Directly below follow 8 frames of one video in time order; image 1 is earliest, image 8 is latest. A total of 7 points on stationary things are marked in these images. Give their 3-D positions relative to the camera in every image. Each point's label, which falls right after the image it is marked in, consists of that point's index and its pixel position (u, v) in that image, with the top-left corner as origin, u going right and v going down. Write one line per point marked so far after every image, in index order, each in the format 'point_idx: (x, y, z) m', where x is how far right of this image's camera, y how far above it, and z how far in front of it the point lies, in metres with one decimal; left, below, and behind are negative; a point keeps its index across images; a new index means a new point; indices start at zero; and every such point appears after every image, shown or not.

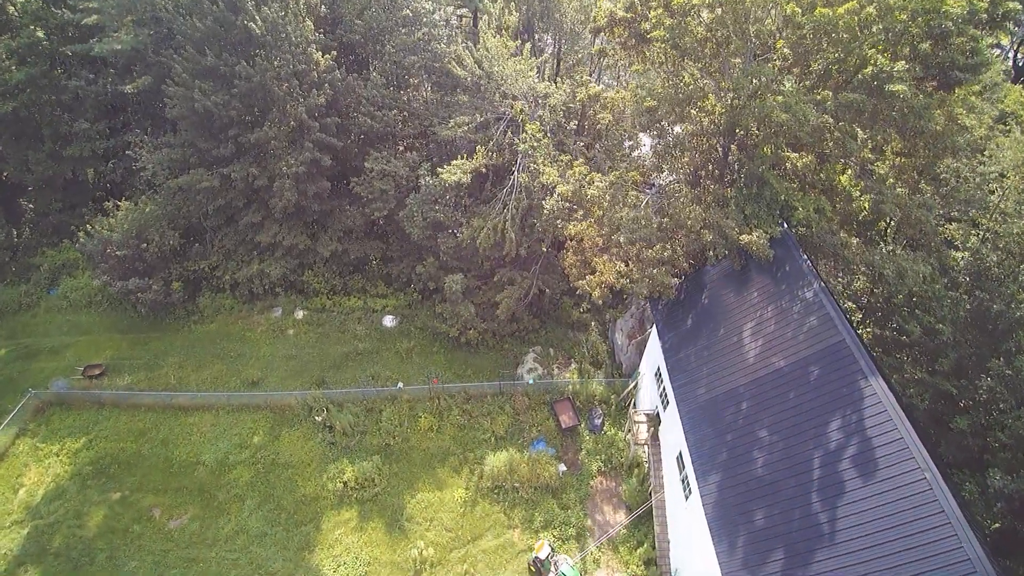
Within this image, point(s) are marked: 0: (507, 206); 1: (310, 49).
0: (-0.2, +2.9, +19.3) m
1: (-7.0, +8.2, +18.8) m
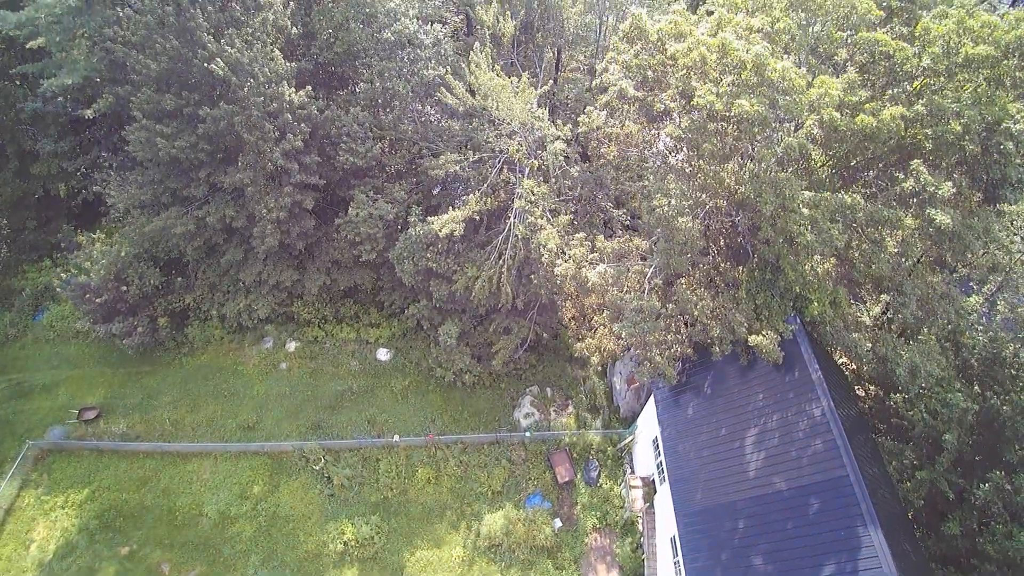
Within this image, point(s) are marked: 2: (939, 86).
0: (-0.3, +1.1, +18.2) m
1: (-7.2, +6.2, +16.8) m
2: (+9.0, +4.2, +11.3) m
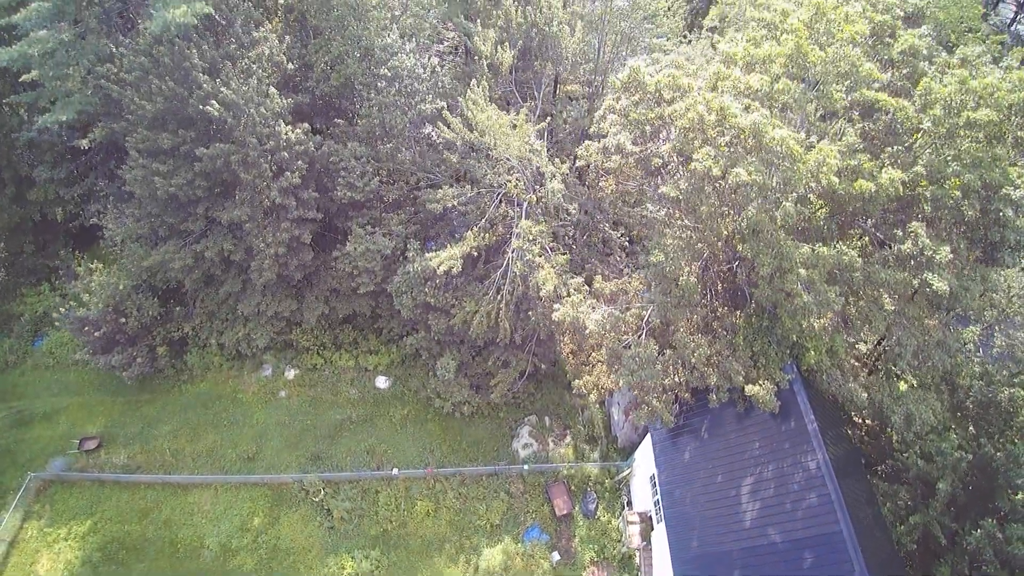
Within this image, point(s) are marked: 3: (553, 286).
0: (-0.4, 0.0, +18.2) m
1: (-7.2, +5.0, +16.7) m
2: (+8.9, +2.9, +11.2) m
3: (+1.2, +0.1, +16.1) m
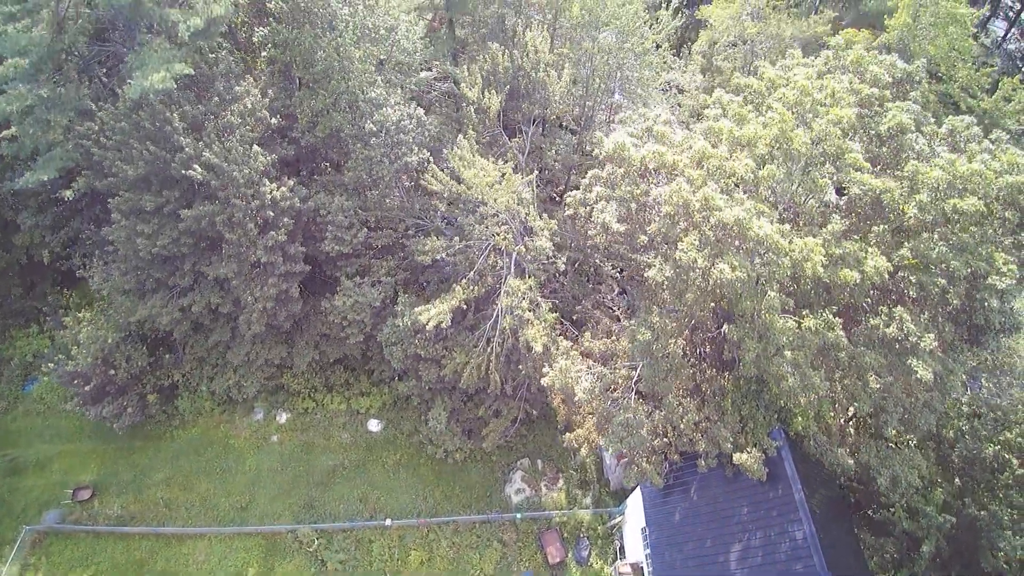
0: (-0.7, -1.8, +18.2) m
1: (-7.6, +3.2, +16.6) m
2: (+8.6, +1.1, +11.2) m
3: (+0.9, -1.7, +16.1) m
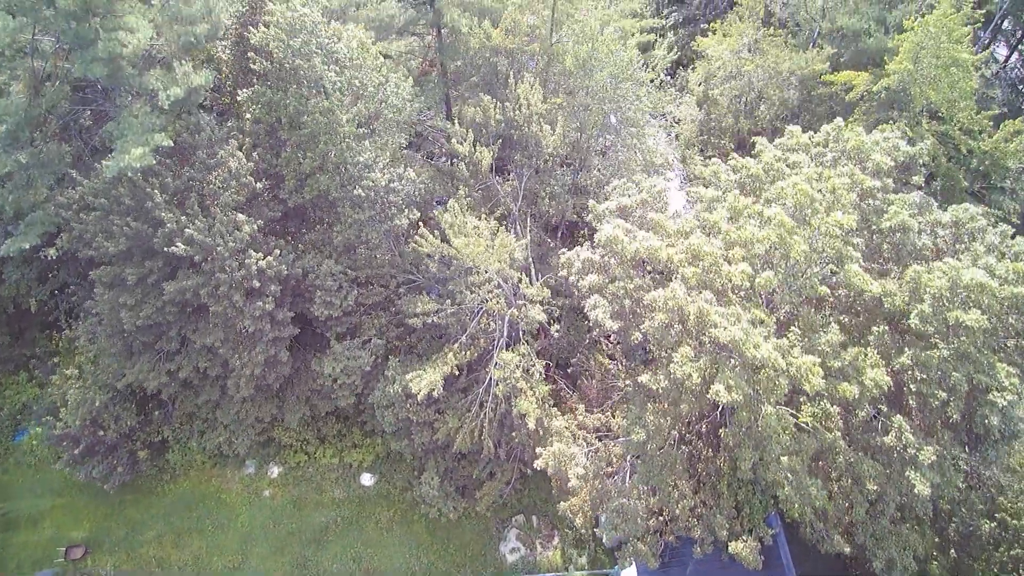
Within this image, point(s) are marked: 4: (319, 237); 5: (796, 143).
0: (-0.9, -3.9, +17.9) m
1: (-7.9, +1.0, +16.2) m
2: (+8.3, -1.0, +10.9) m
3: (+0.7, -3.8, +15.8) m
4: (-6.6, +1.7, +18.5) m
5: (+7.2, +3.6, +13.7) m
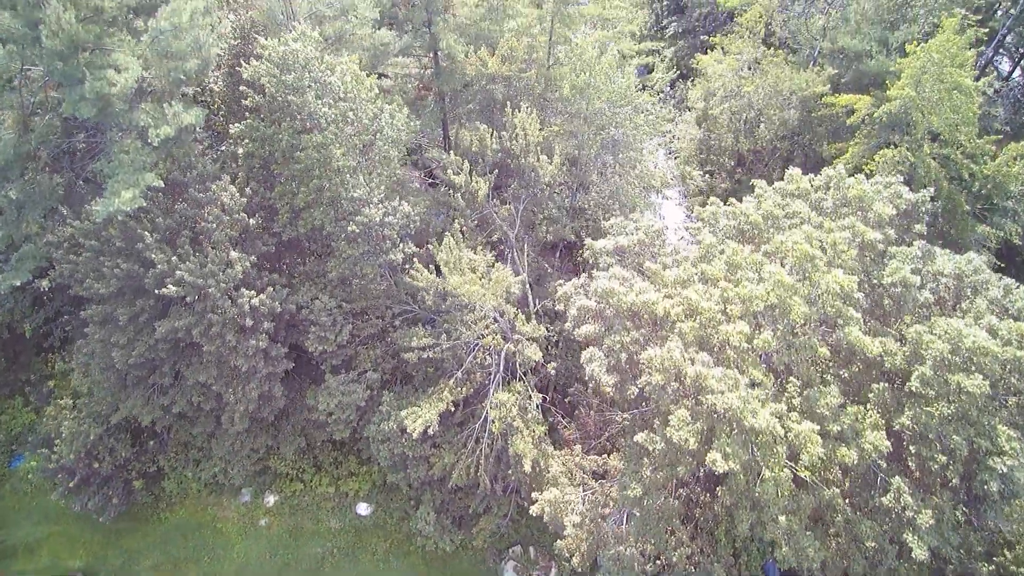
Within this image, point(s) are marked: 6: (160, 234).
0: (-1.0, -5.0, +17.8) m
1: (-8.0, -0.2, +16.0) m
2: (+8.2, -2.2, +10.7) m
3: (+0.6, -5.0, +15.7) m
4: (-6.7, +0.6, +18.3) m
5: (+7.1, +2.5, +13.5) m
6: (-10.3, +1.6, +15.7) m
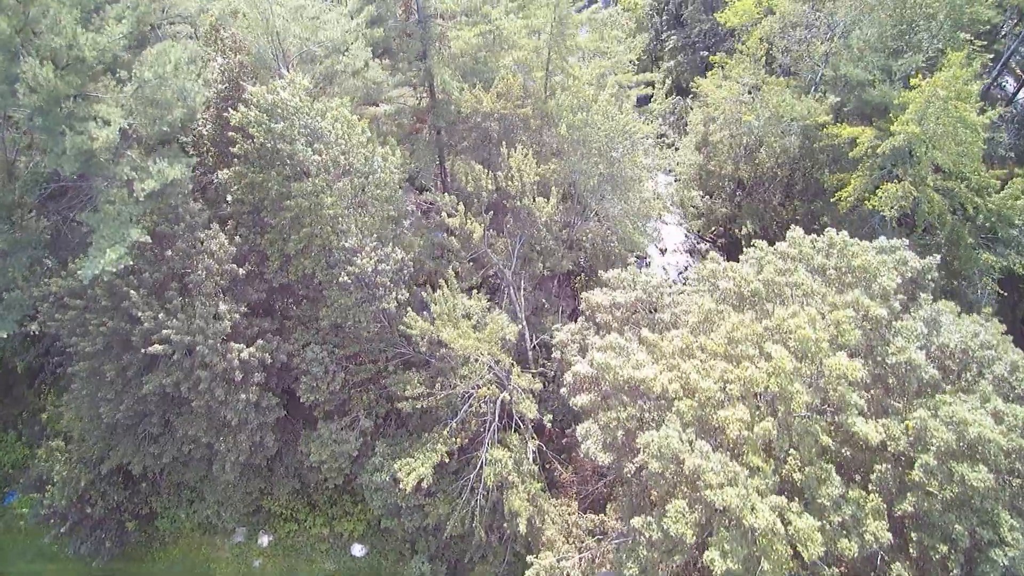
0: (-1.2, -6.6, +17.5) m
1: (-8.1, -1.7, +15.7) m
2: (+8.1, -3.9, +10.4) m
3: (+0.4, -6.6, +15.4) m
4: (-6.9, -0.9, +17.9) m
5: (+6.9, +0.9, +13.1) m
6: (-10.4, 0.0, +15.4) m
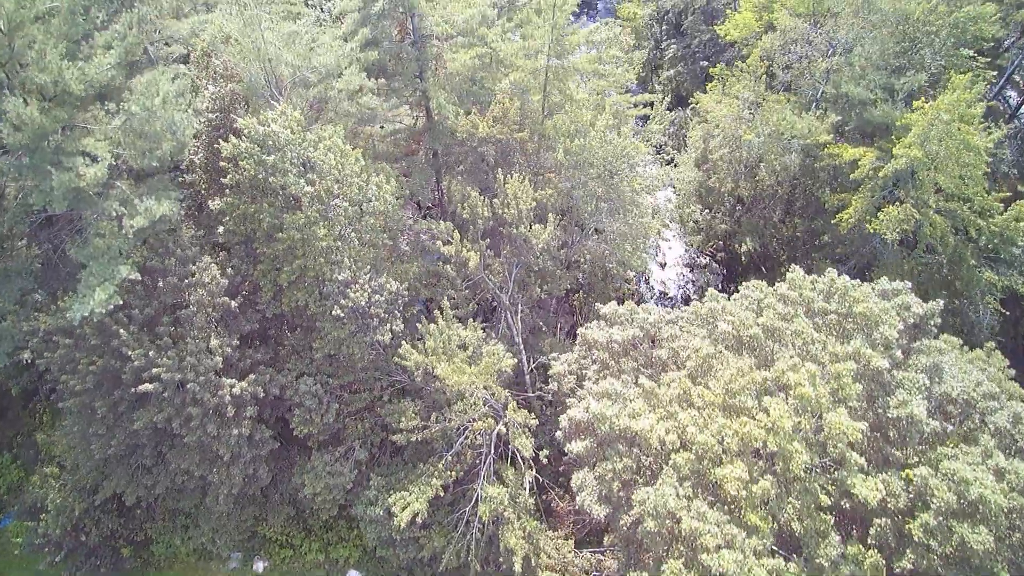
0: (-1.3, -7.5, +17.4) m
1: (-8.3, -2.7, +15.5) m
2: (+7.9, -4.9, +10.2) m
3: (+0.3, -7.6, +15.2) m
4: (-7.0, -1.9, +17.7) m
5: (+6.8, -0.2, +12.9) m
6: (-10.5, -1.0, +15.2) m
